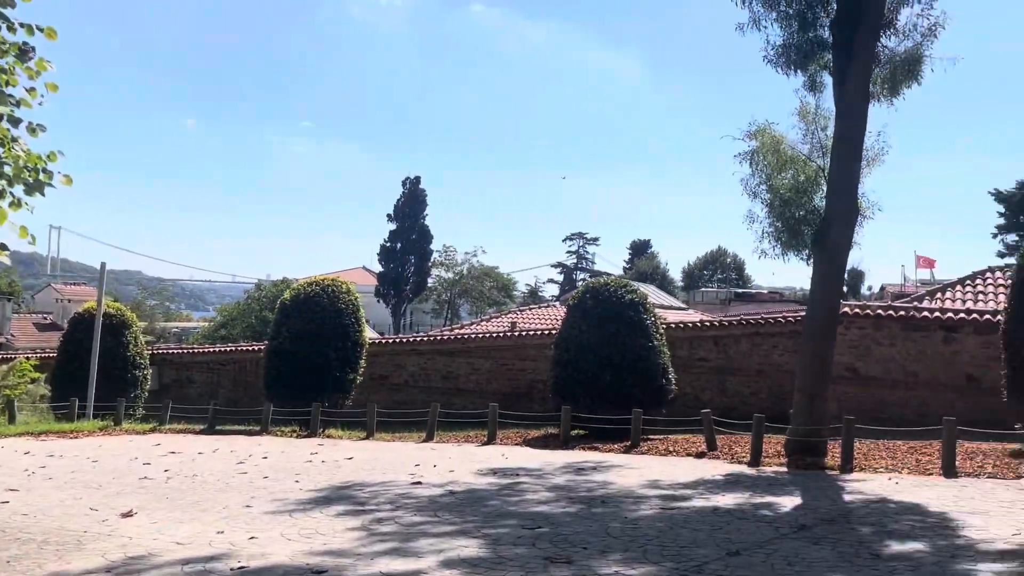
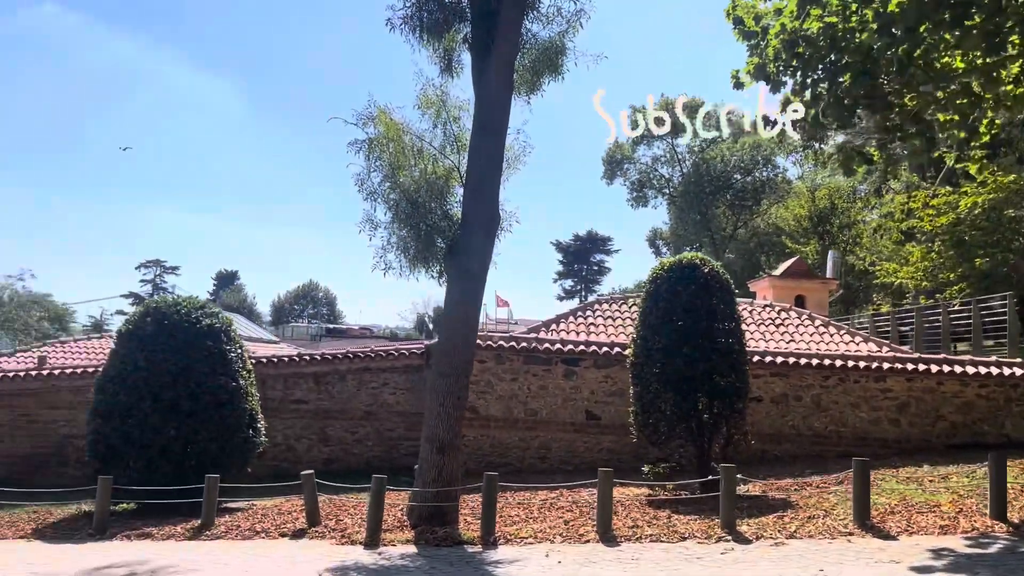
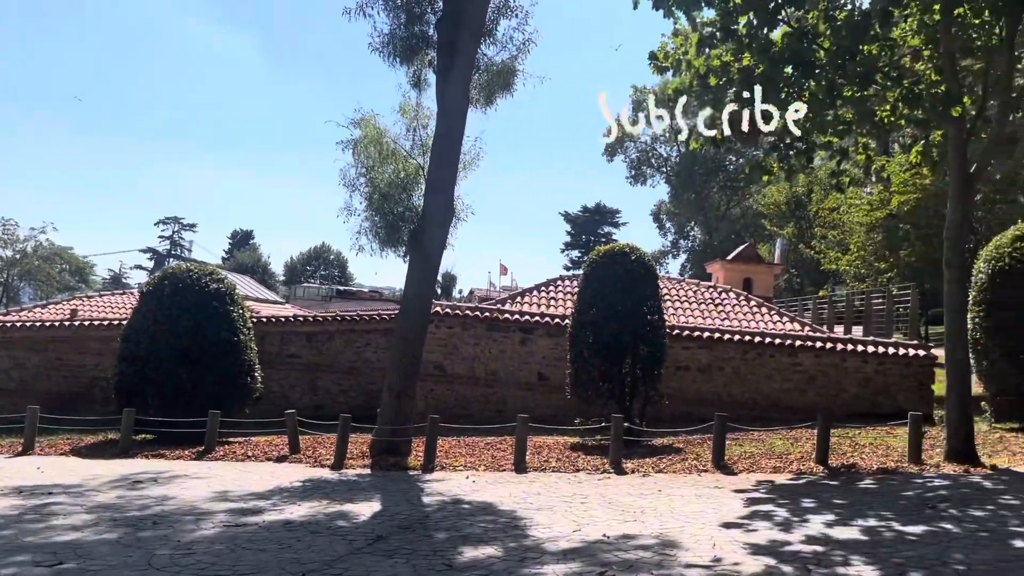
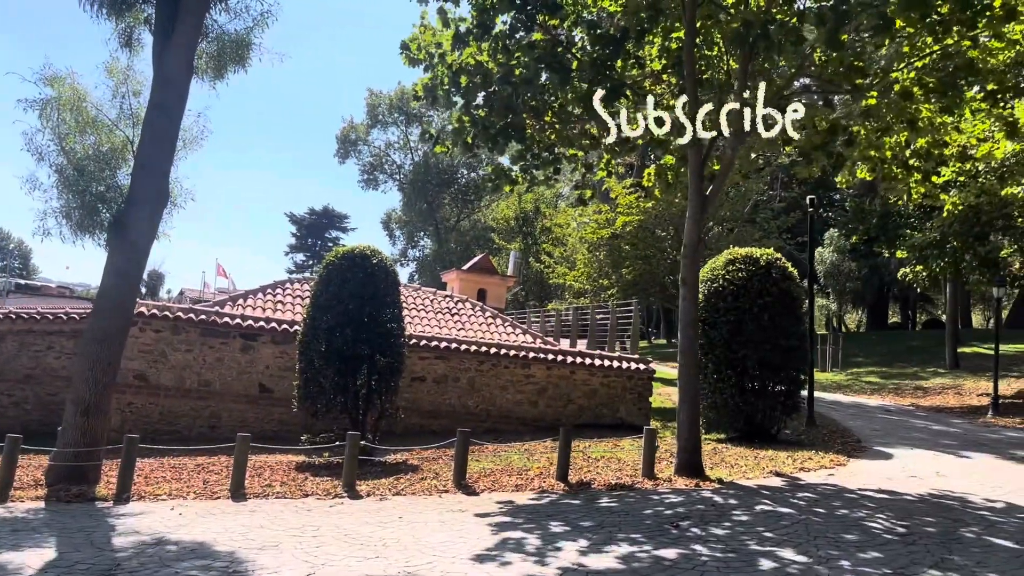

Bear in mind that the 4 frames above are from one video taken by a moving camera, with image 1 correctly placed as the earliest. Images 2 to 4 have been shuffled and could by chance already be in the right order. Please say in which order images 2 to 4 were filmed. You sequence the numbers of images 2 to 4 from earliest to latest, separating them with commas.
3, 4, 2
